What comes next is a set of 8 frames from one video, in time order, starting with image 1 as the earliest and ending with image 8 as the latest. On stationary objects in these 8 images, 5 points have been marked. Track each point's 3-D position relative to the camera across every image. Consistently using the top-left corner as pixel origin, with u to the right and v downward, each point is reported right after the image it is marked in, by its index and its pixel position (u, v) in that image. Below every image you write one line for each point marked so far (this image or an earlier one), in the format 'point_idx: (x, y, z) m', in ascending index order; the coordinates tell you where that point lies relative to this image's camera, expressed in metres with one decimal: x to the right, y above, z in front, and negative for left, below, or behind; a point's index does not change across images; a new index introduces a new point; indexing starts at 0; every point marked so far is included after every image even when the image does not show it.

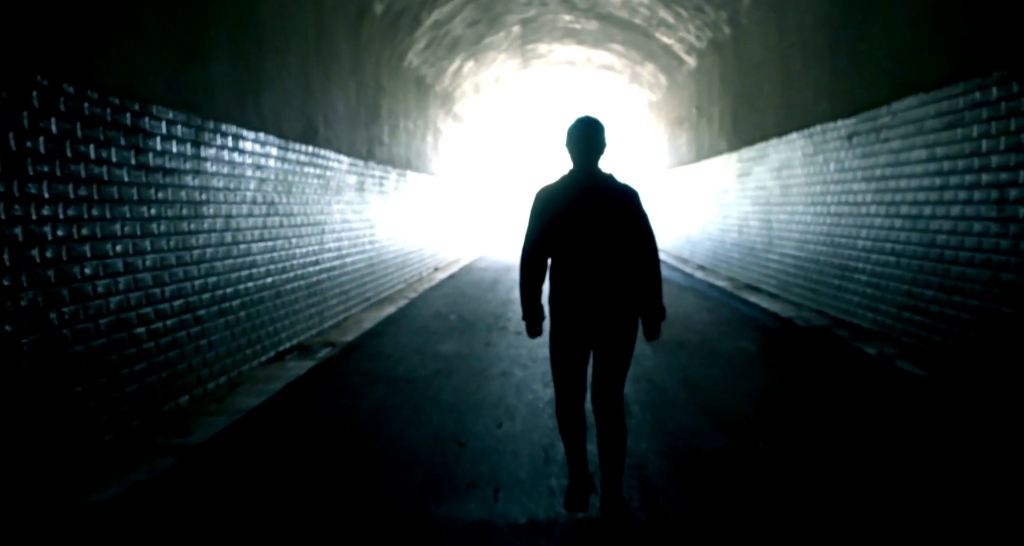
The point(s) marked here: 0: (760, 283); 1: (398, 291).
0: (+4.0, -0.2, +9.4) m
1: (-2.1, -0.4, +10.9) m
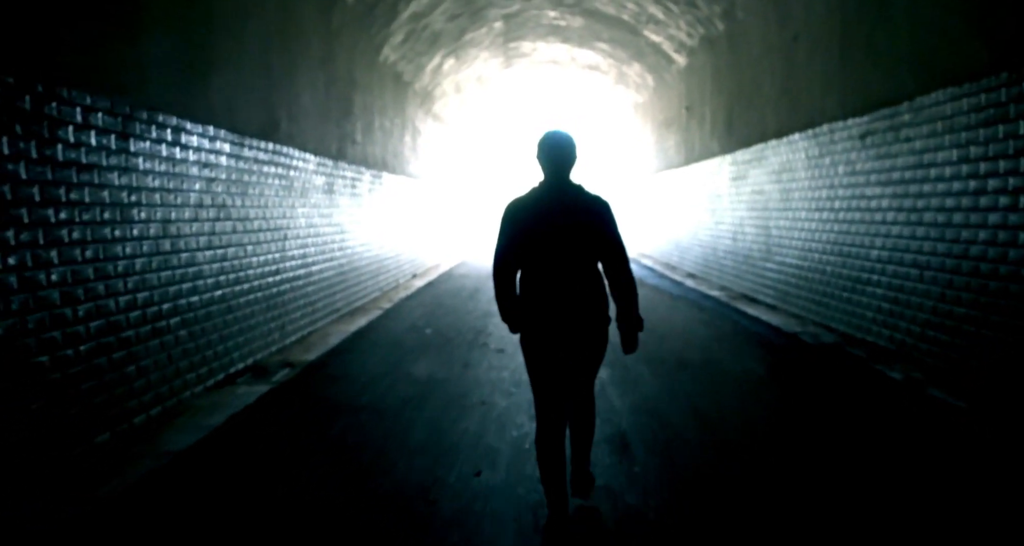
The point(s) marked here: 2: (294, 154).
0: (+3.8, -0.3, +8.9) m
1: (-2.4, -0.5, +10.2) m
2: (-2.6, +1.4, +7.2) m
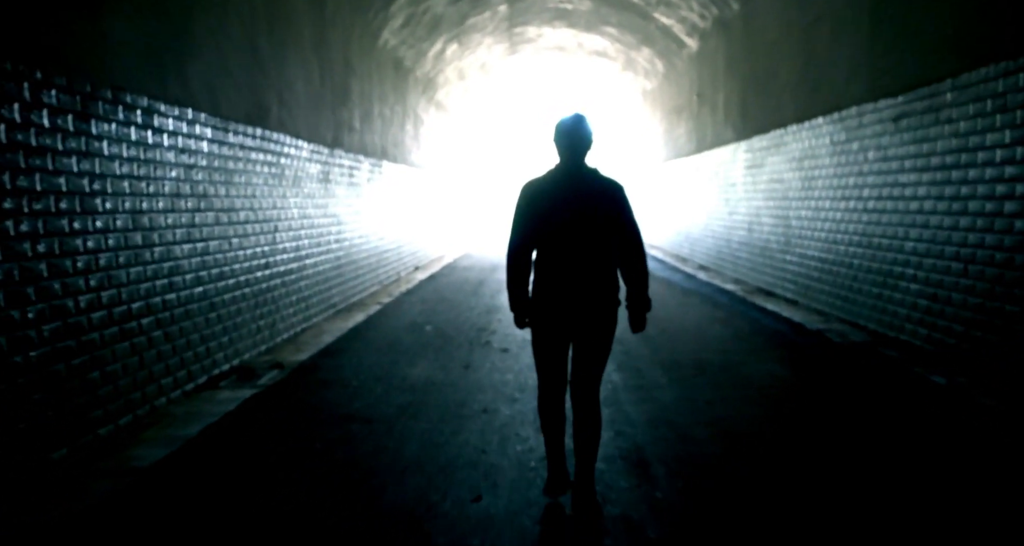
0: (+3.8, -0.2, +8.5) m
1: (-2.4, -0.4, +9.8) m
2: (-2.6, +1.5, +6.7) m
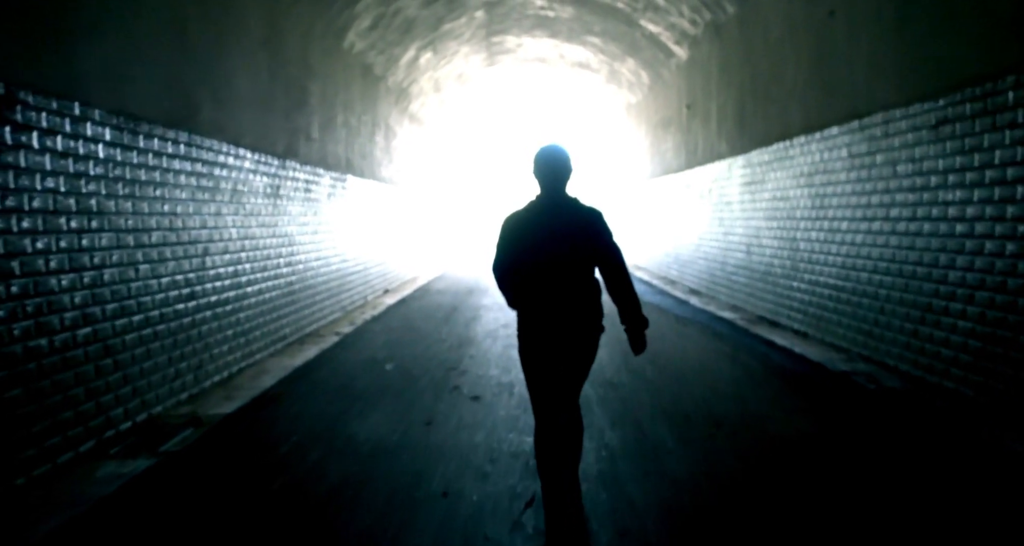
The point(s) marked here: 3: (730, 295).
0: (+3.5, -0.6, +7.7) m
1: (-2.7, -0.8, +8.8) m
2: (-2.8, +1.2, +5.8) m
3: (+3.6, -0.4, +9.7) m
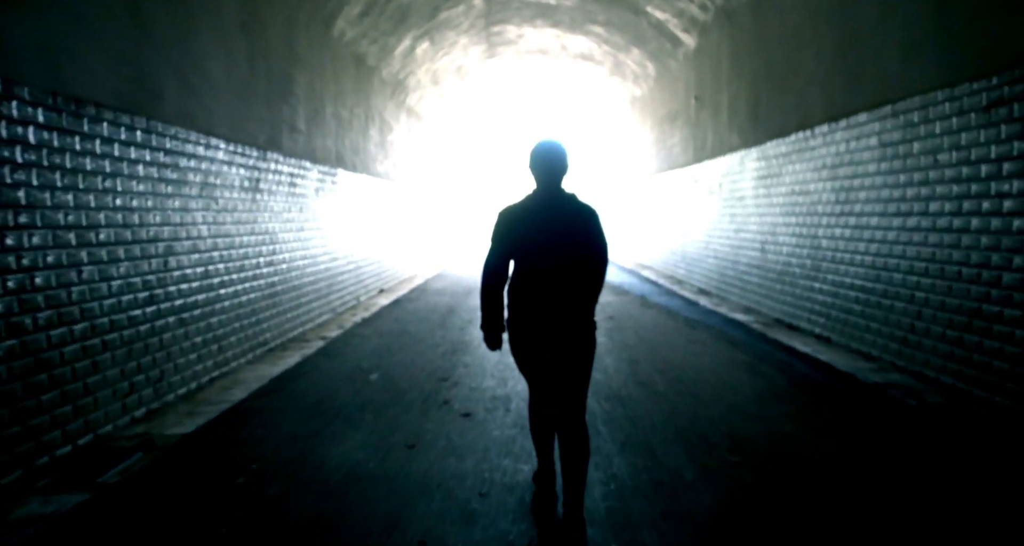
0: (+3.5, -0.6, +7.1) m
1: (-2.7, -0.8, +8.3) m
2: (-2.8, +1.2, +5.3) m
3: (+3.5, -0.4, +9.1) m
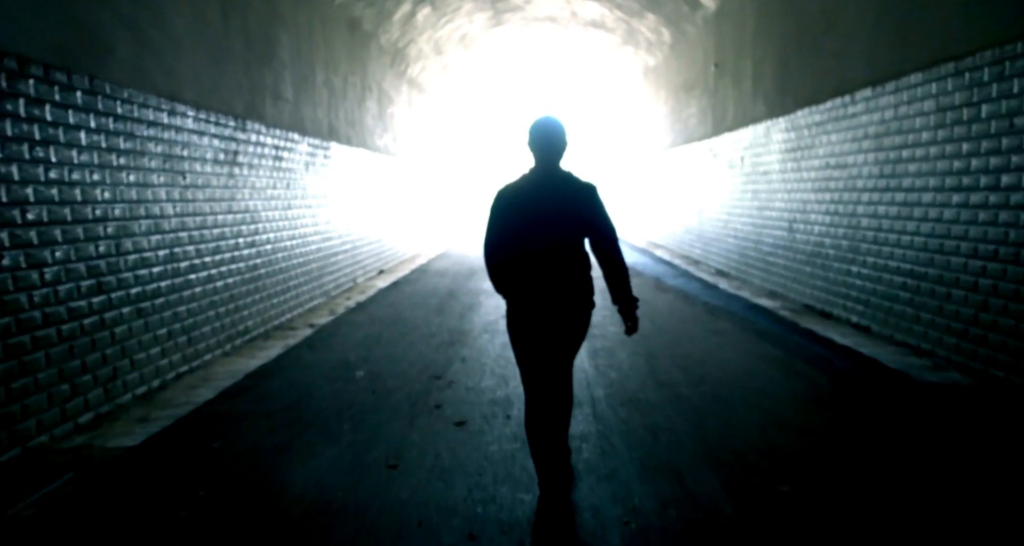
0: (+3.5, -0.4, +6.5) m
1: (-2.7, -0.5, +7.7) m
2: (-2.8, +1.3, +4.6) m
3: (+3.6, -0.1, +8.5) m
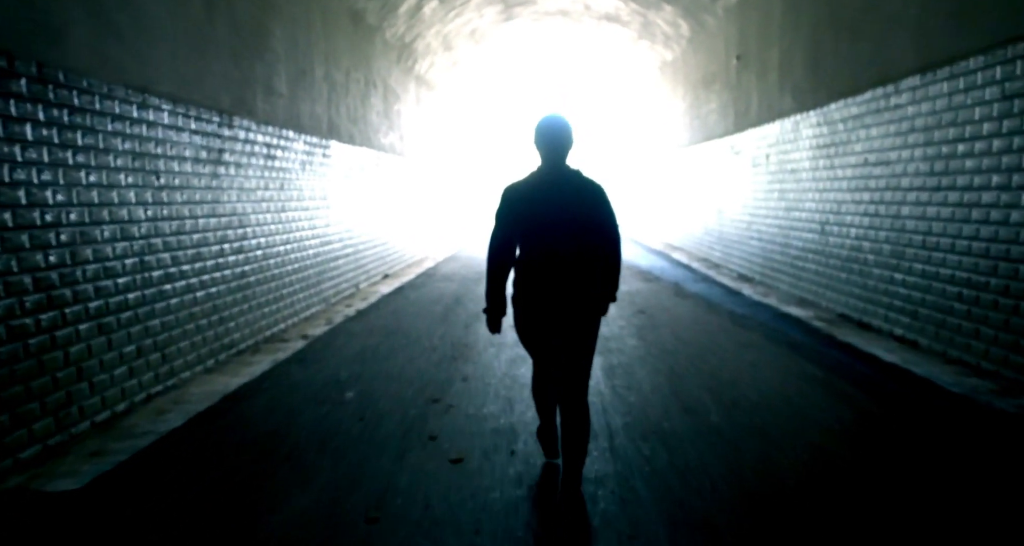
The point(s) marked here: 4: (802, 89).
0: (+3.6, -0.4, +5.9) m
1: (-2.5, -0.6, +7.3) m
2: (-2.8, +1.3, +4.2) m
3: (+3.7, -0.2, +7.9) m
4: (+3.8, +2.4, +7.6) m
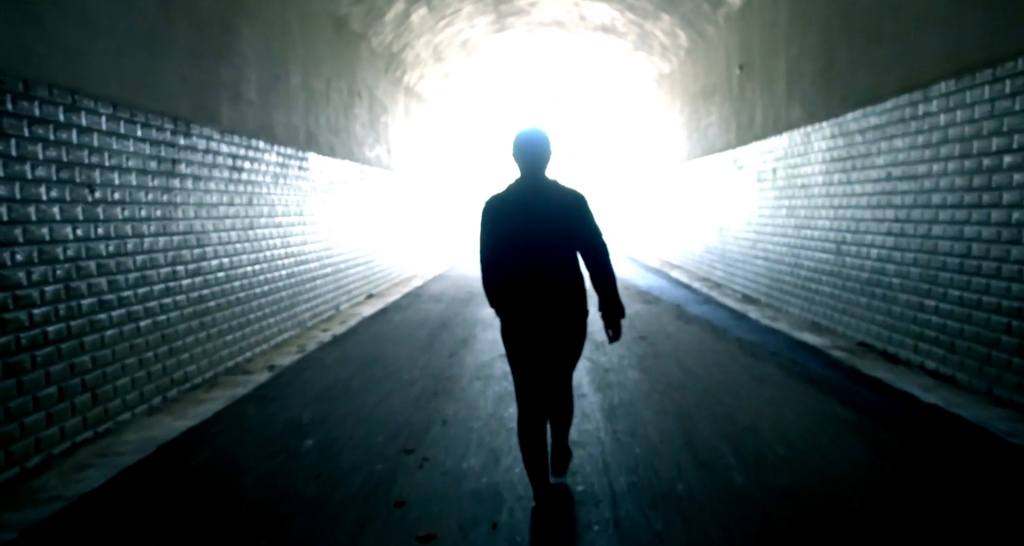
0: (+3.5, -0.7, +5.3) m
1: (-2.7, -0.8, +6.7) m
2: (-2.8, +1.1, +3.6) m
3: (+3.6, -0.4, +7.3) m
4: (+3.6, +2.1, +7.2) m
